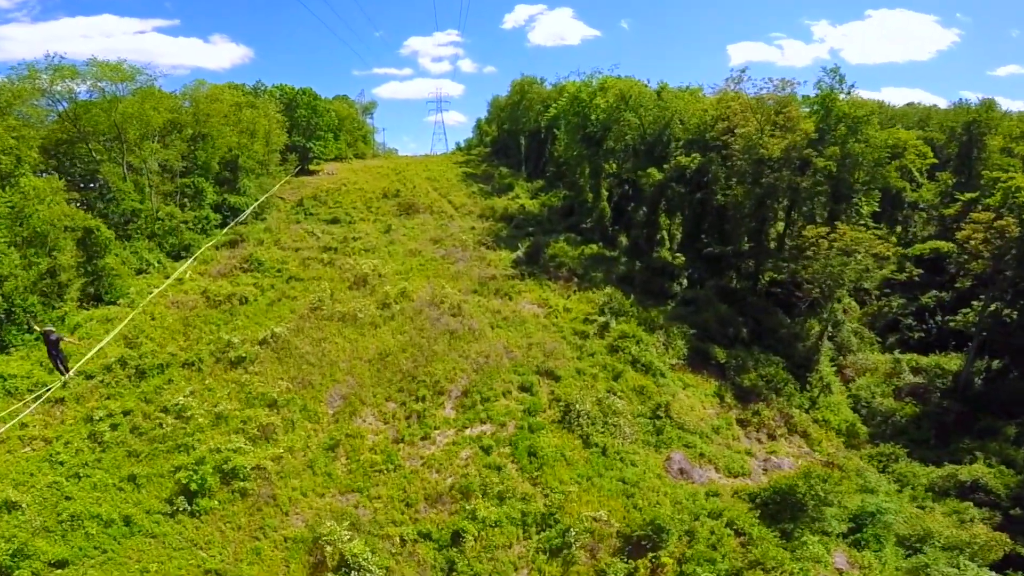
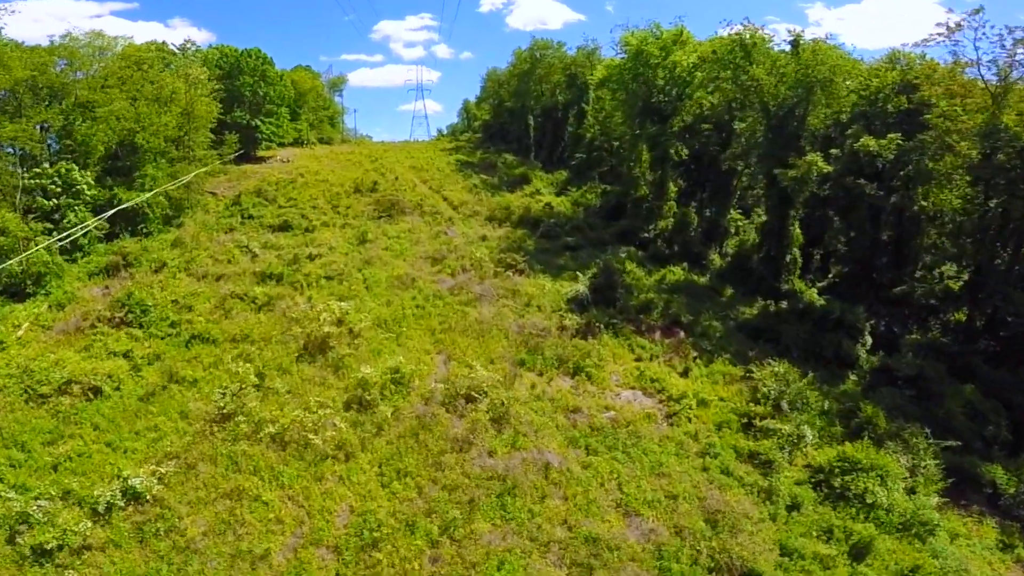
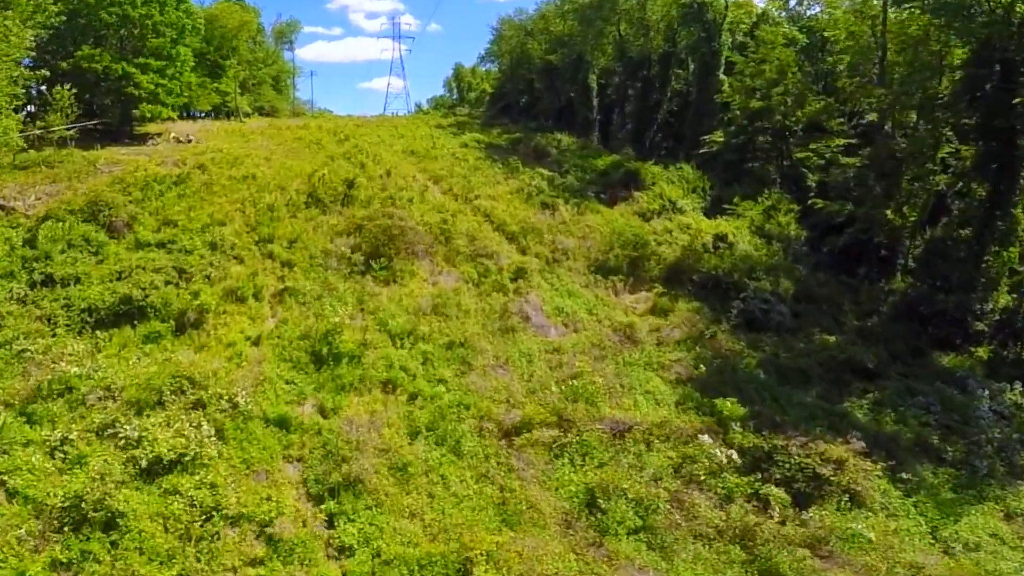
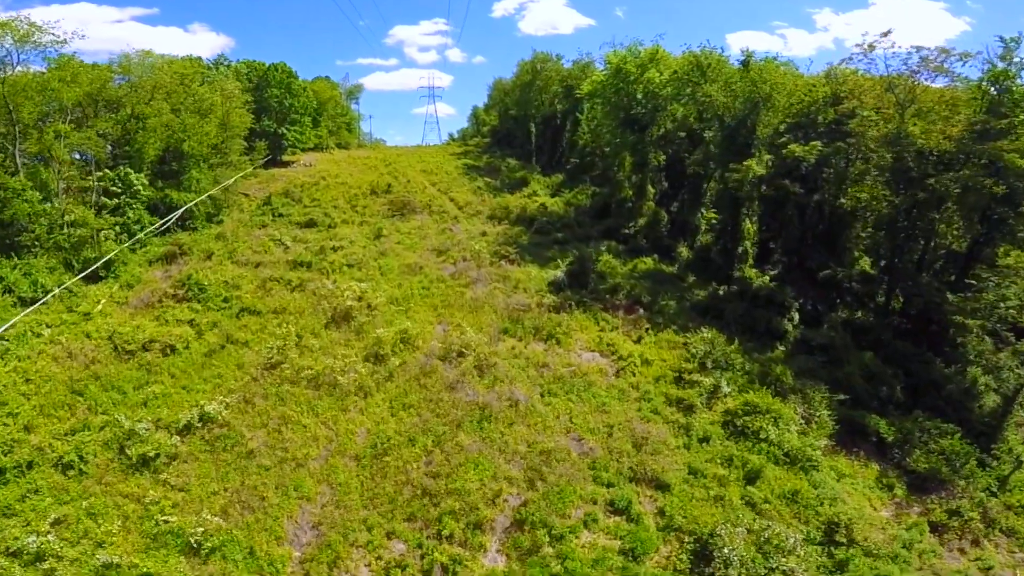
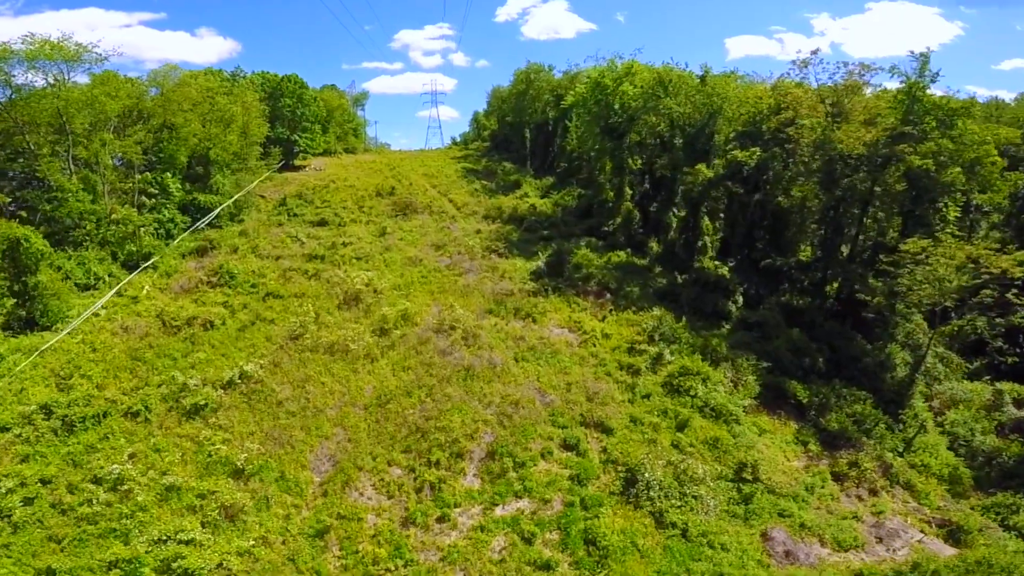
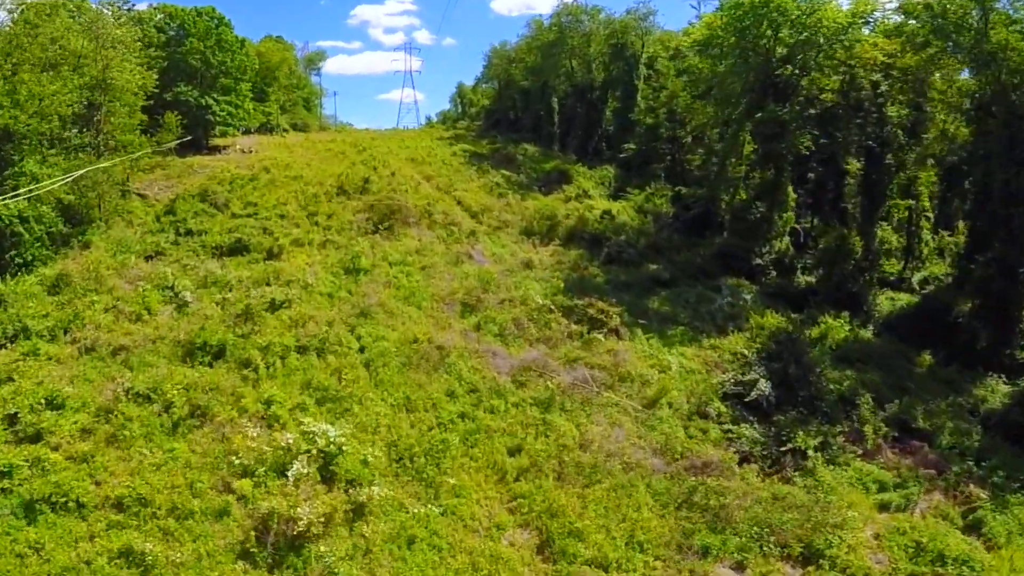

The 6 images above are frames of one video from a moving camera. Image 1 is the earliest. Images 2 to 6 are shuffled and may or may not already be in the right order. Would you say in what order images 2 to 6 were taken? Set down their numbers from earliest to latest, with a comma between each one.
5, 4, 2, 6, 3
